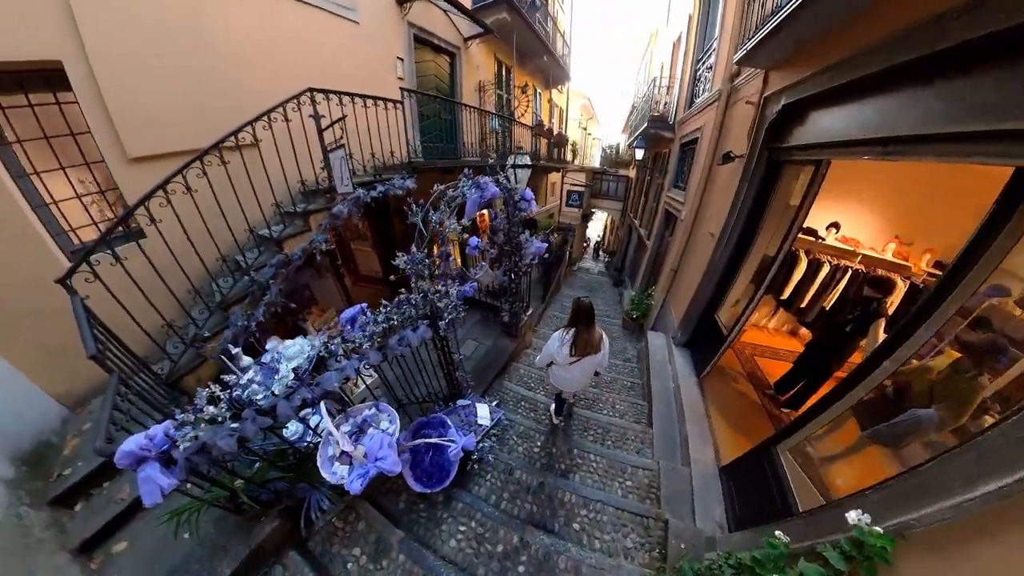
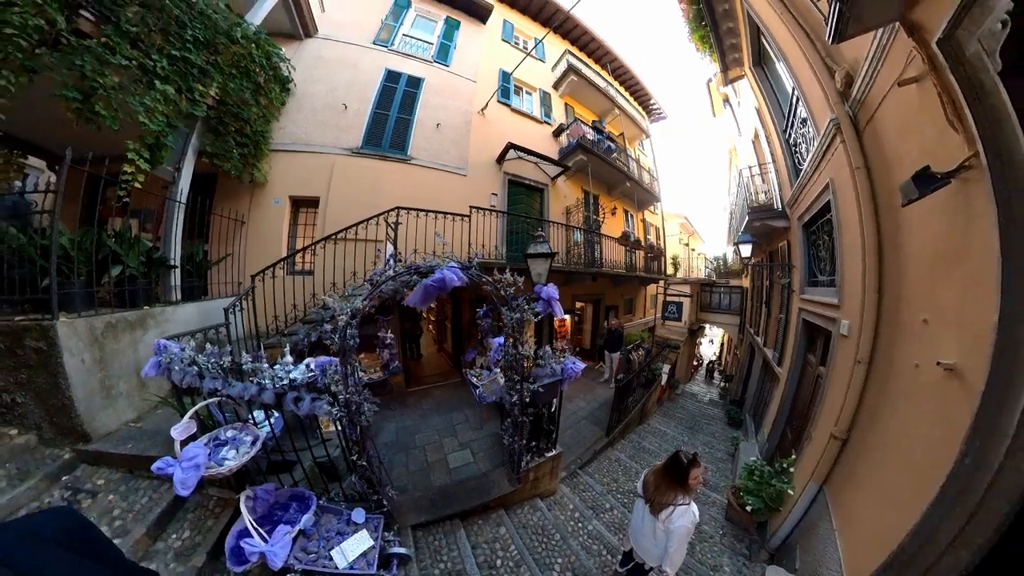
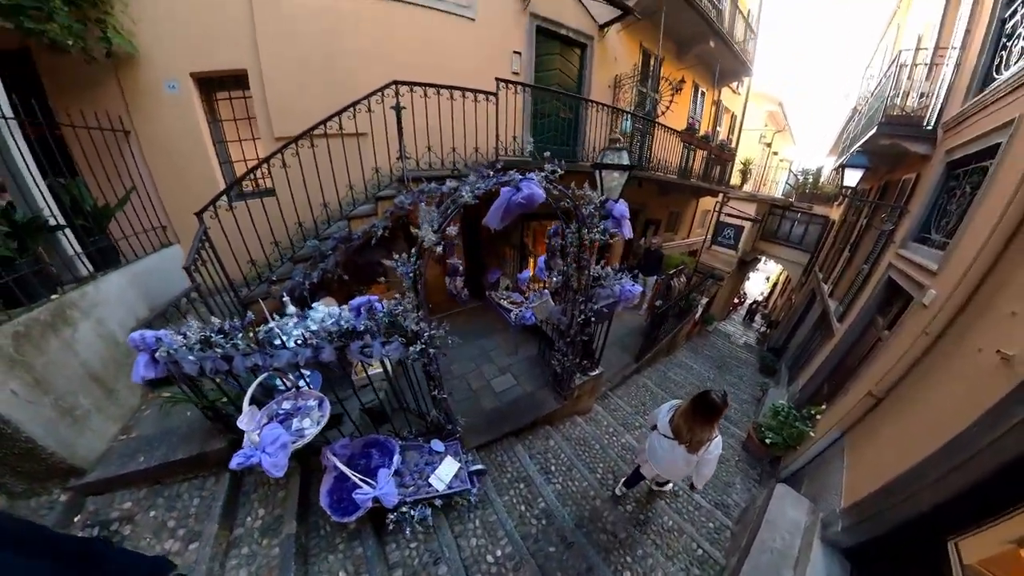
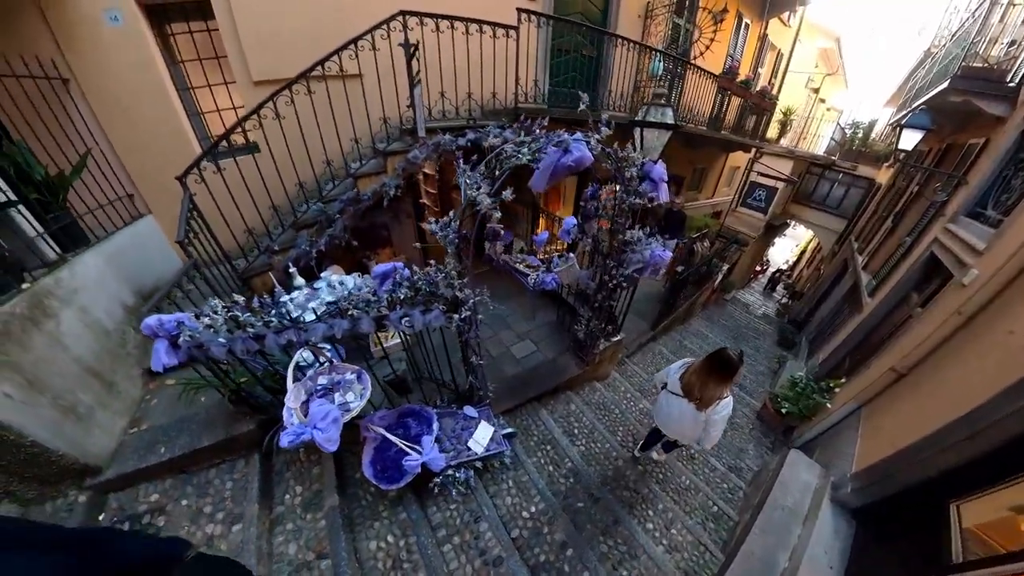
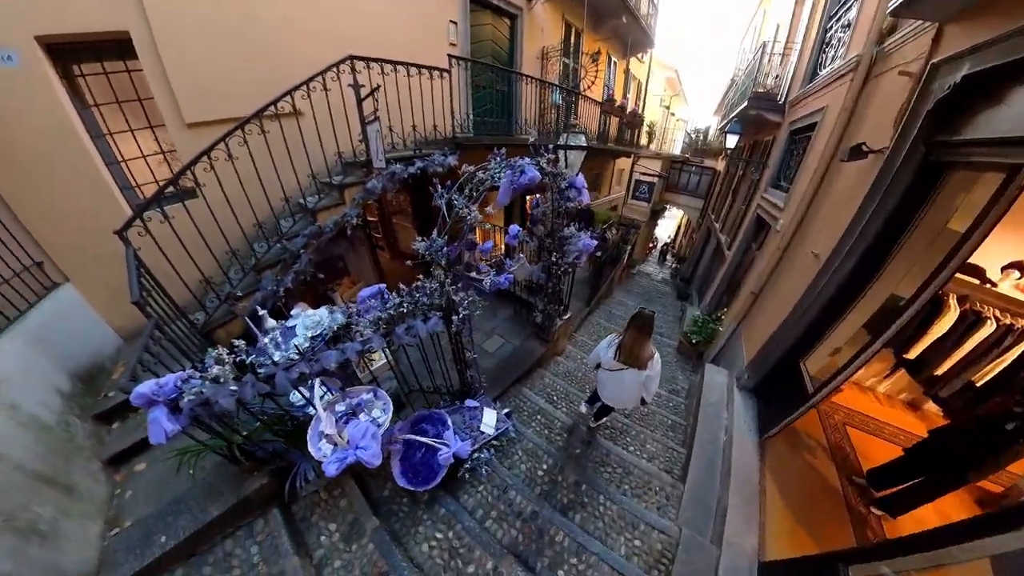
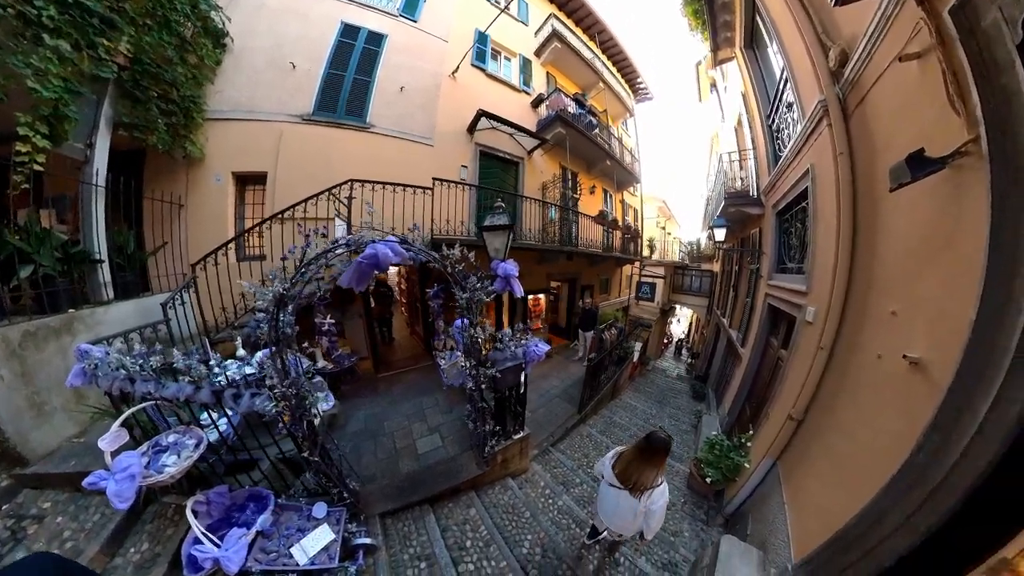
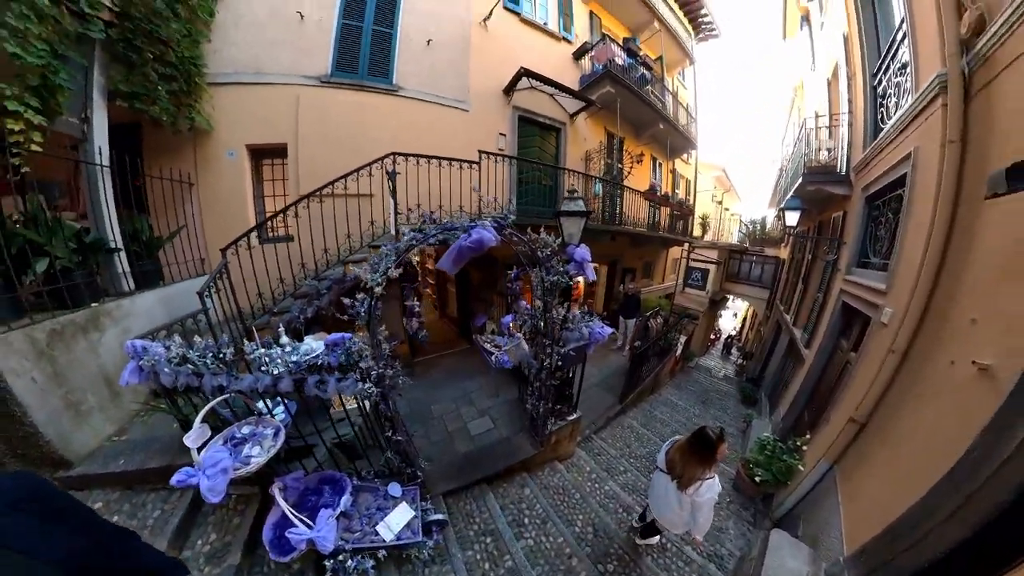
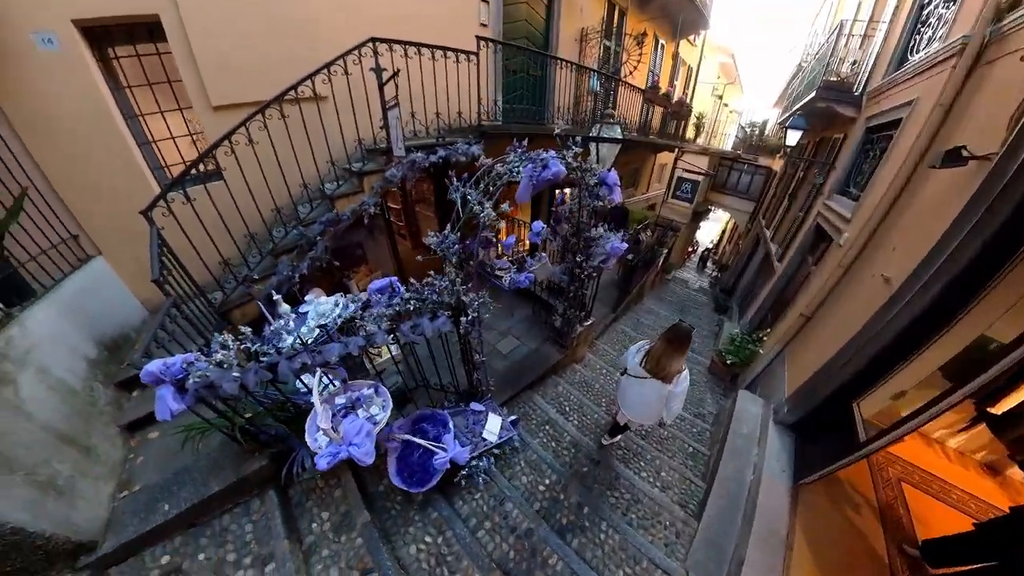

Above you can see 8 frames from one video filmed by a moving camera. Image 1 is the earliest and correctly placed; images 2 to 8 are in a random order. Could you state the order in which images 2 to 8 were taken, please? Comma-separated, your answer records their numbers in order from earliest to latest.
5, 8, 4, 3, 7, 2, 6
